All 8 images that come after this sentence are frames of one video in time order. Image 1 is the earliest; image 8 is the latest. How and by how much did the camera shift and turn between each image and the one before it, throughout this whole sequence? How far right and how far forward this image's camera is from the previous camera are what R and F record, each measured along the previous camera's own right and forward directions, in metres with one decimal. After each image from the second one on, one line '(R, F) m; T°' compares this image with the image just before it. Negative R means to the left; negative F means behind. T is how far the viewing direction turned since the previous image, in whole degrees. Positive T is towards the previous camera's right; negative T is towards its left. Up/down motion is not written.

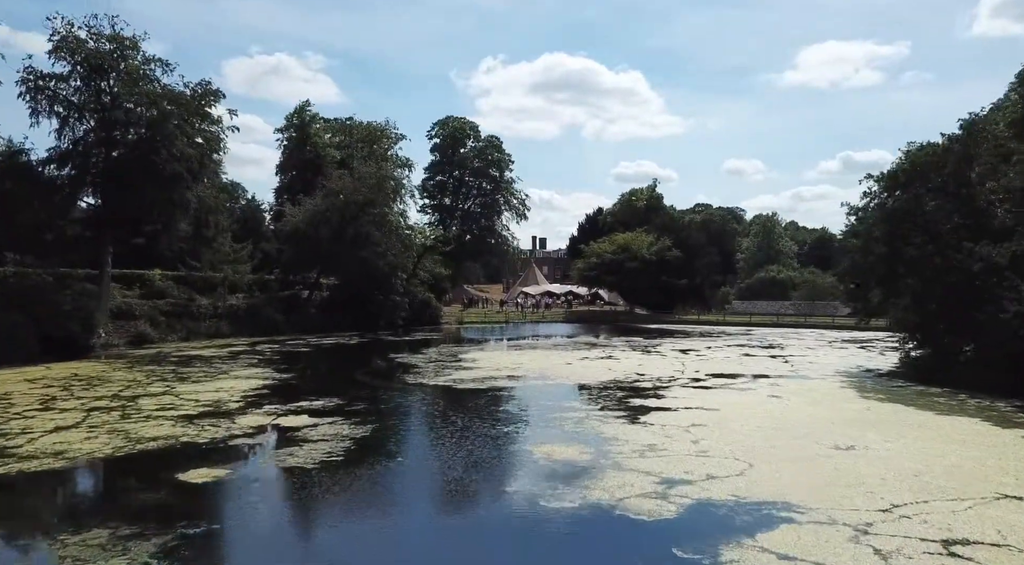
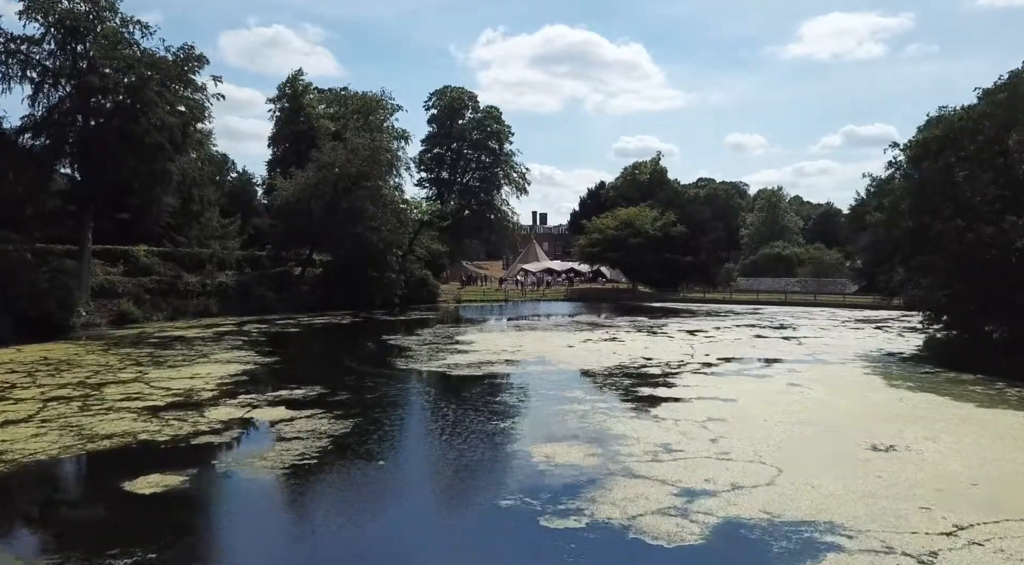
(+0.1, +1.8) m; 0°
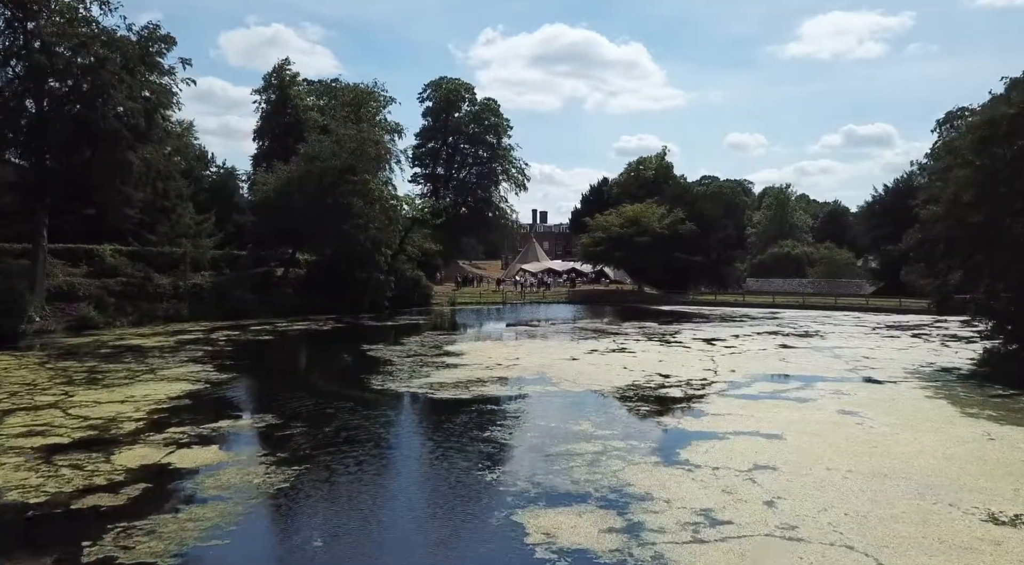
(+0.2, +3.6) m; 0°
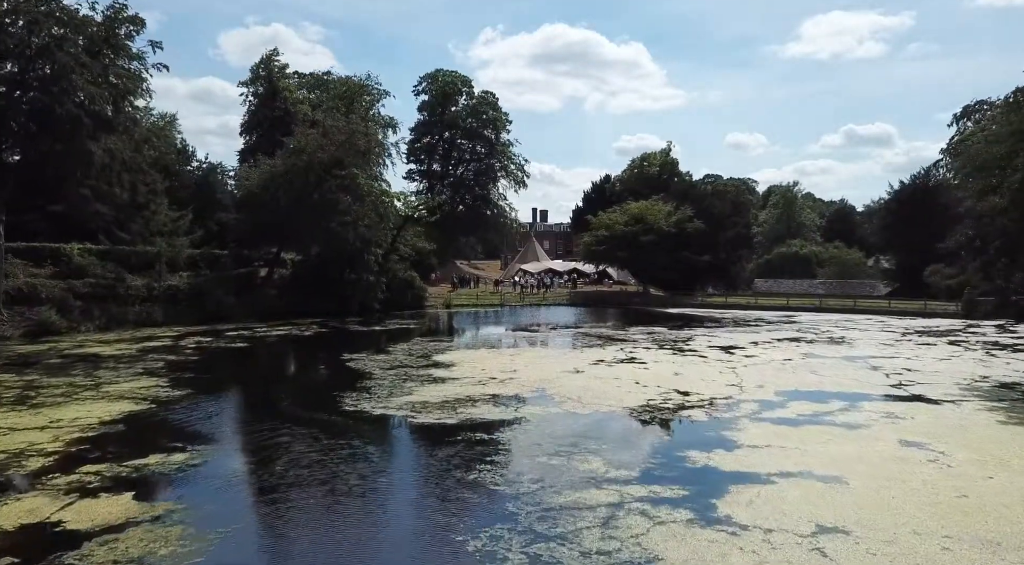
(+0.1, +2.9) m; 0°
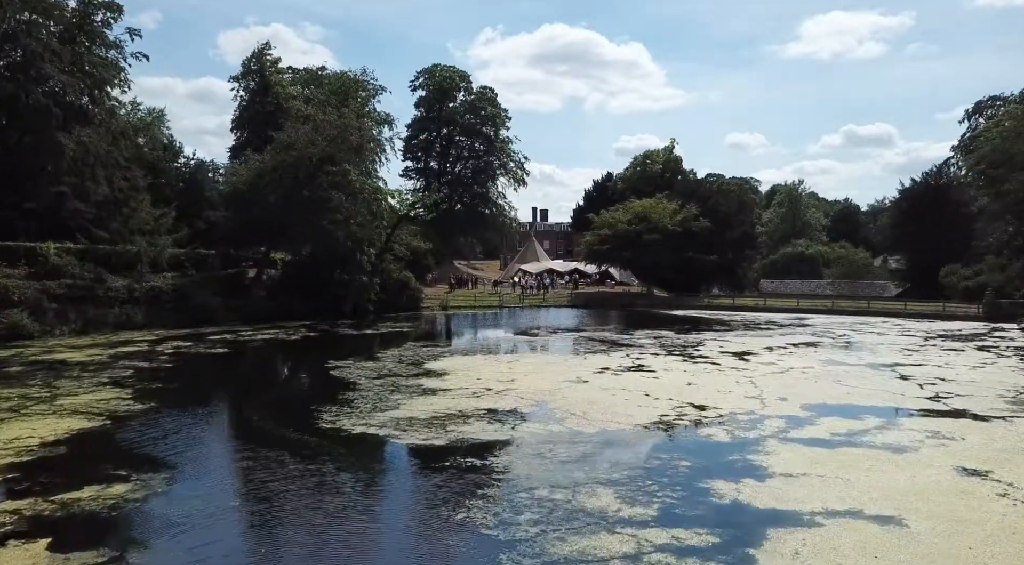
(+0.1, +1.9) m; 0°
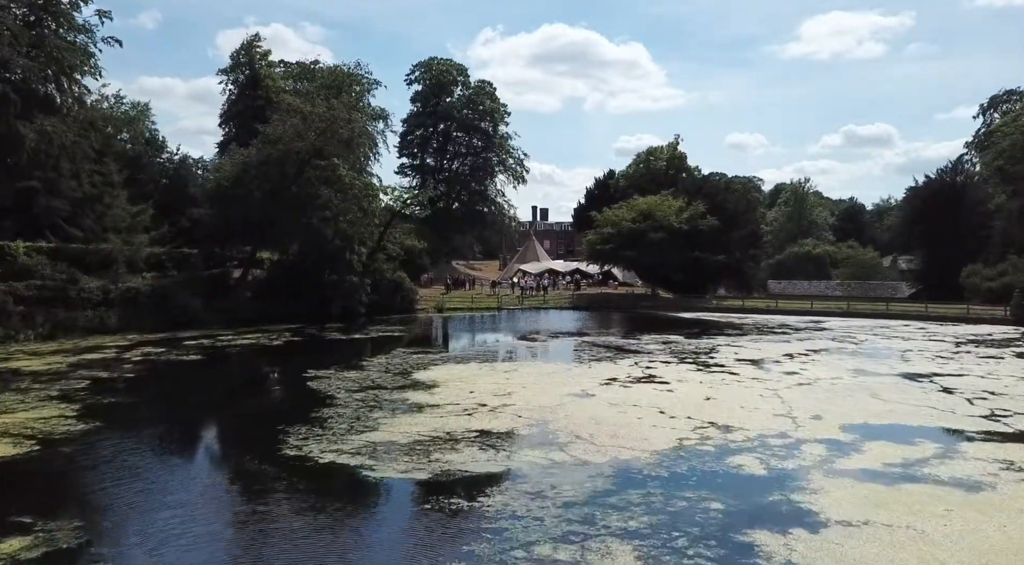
(+0.1, +2.3) m; 0°
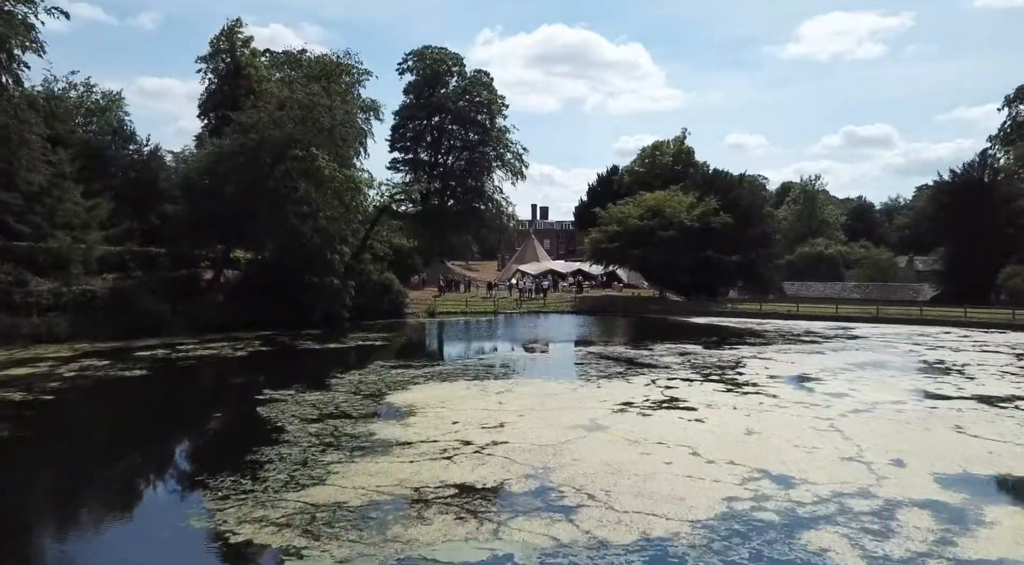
(+0.1, +3.7) m; 0°
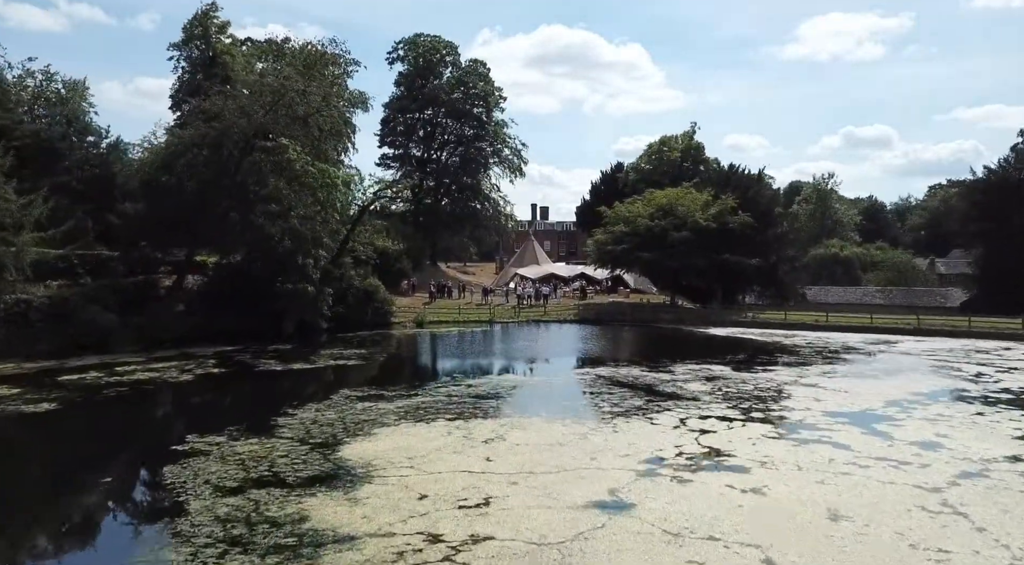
(+0.1, +4.2) m; 0°
